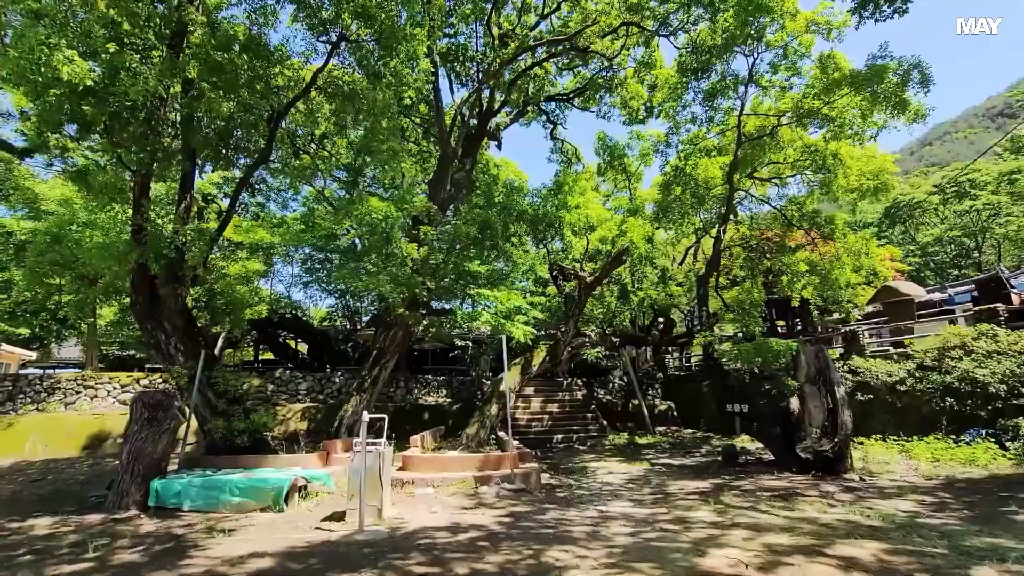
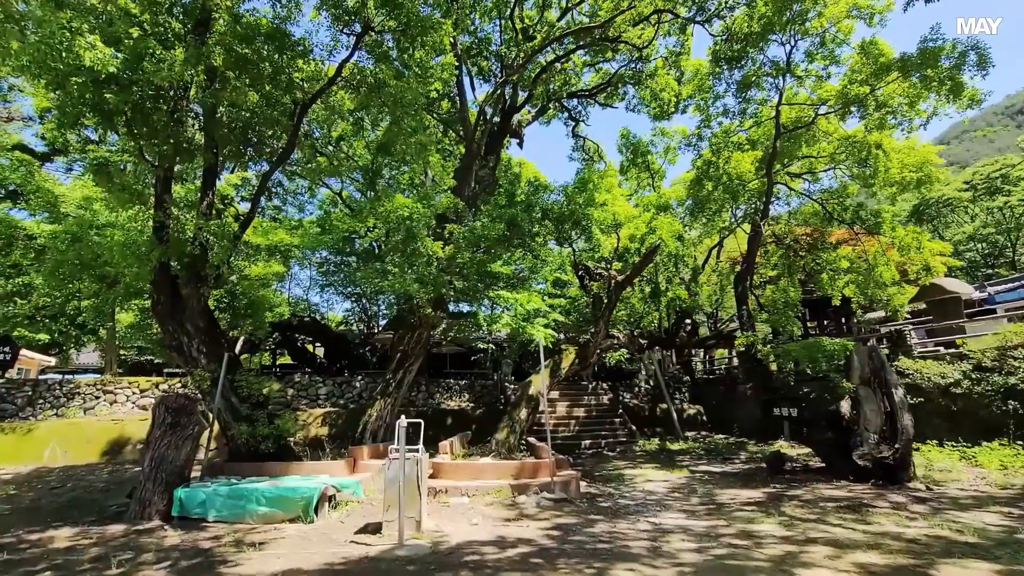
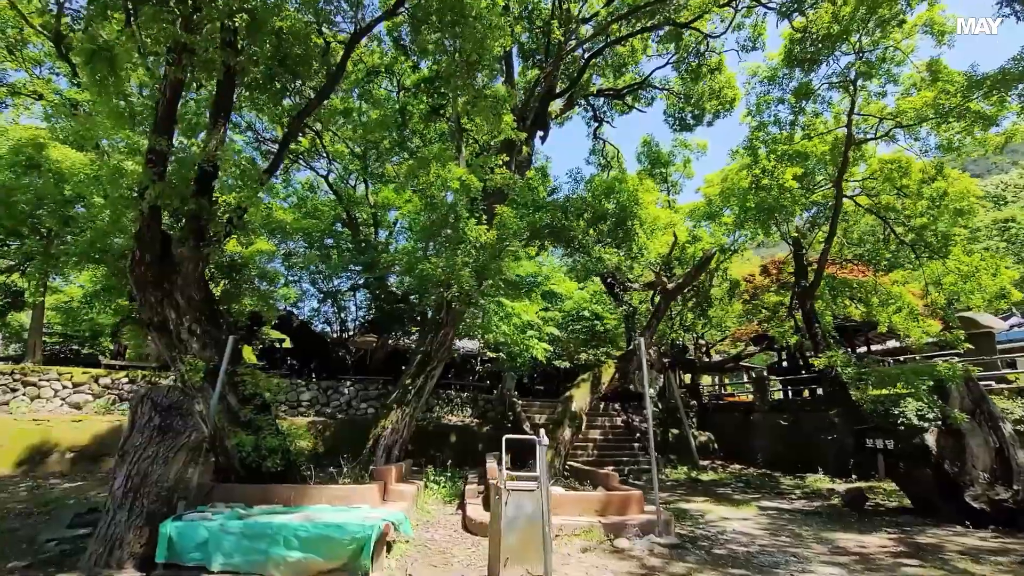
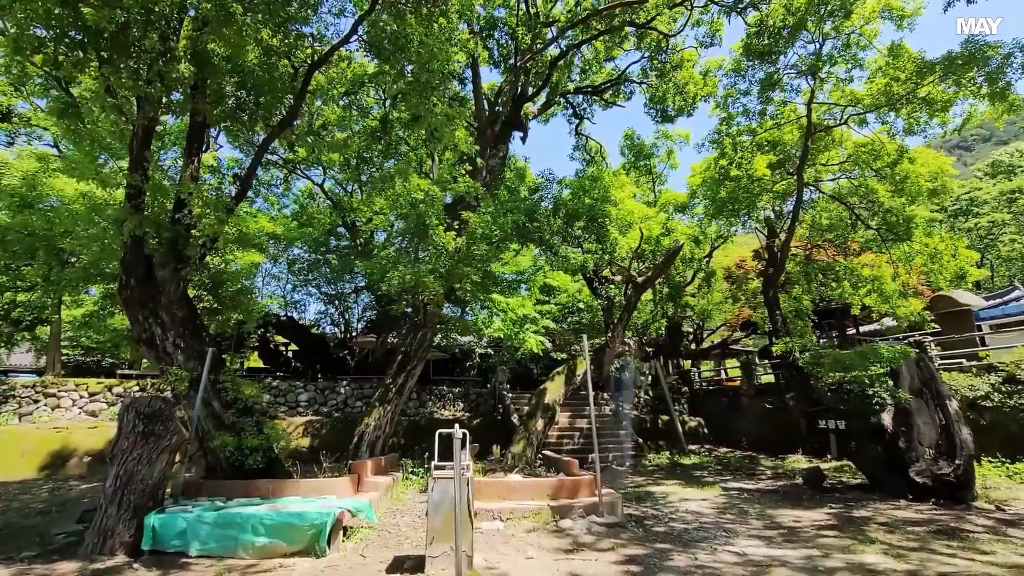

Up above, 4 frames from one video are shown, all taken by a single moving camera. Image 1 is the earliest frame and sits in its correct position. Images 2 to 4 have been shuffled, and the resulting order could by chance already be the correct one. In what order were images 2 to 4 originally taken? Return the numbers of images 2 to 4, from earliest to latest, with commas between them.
2, 4, 3
